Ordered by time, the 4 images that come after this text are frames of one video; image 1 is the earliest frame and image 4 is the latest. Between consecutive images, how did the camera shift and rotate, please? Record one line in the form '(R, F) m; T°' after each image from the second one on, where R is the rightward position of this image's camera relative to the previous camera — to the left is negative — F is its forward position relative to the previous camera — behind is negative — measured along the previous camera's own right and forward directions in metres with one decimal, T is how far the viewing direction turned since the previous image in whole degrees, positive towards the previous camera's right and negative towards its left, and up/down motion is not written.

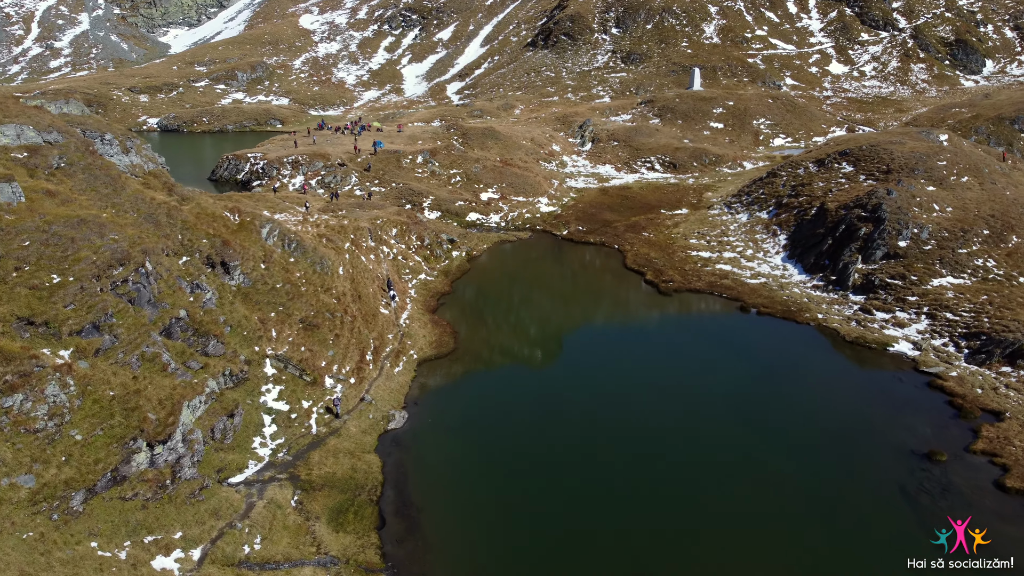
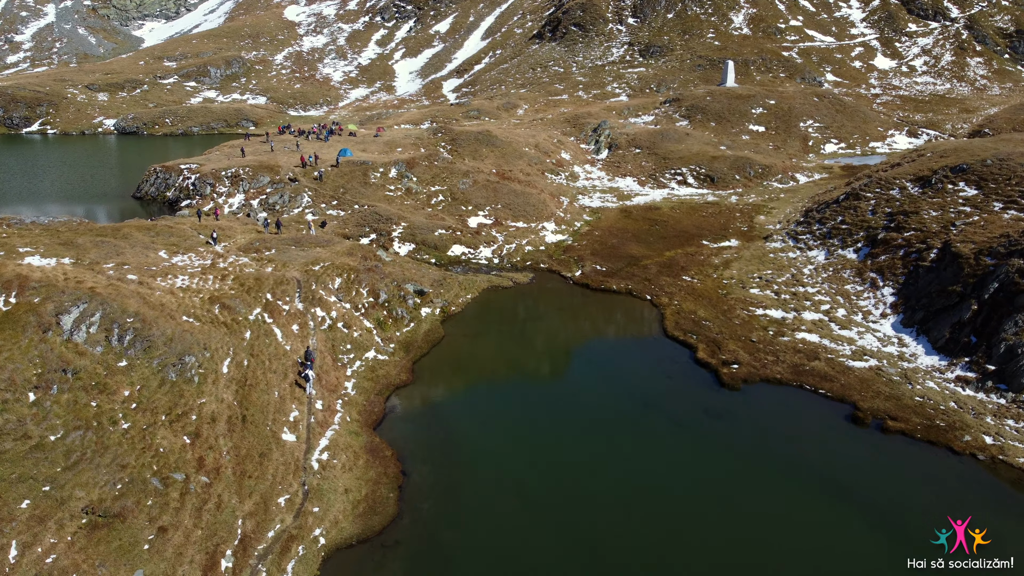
(+0.8, +15.6) m; -1°
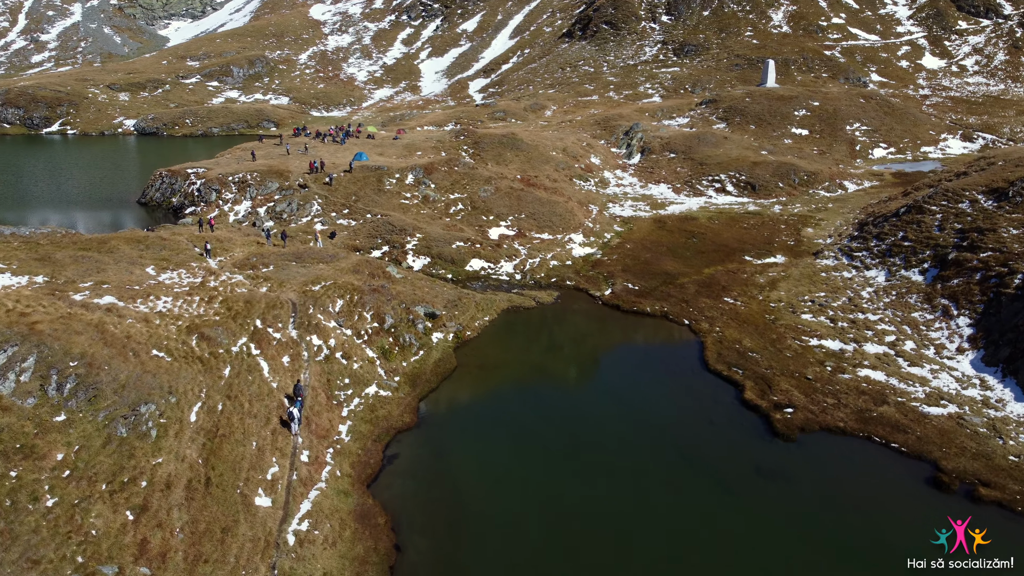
(+0.3, +4.2) m; -2°
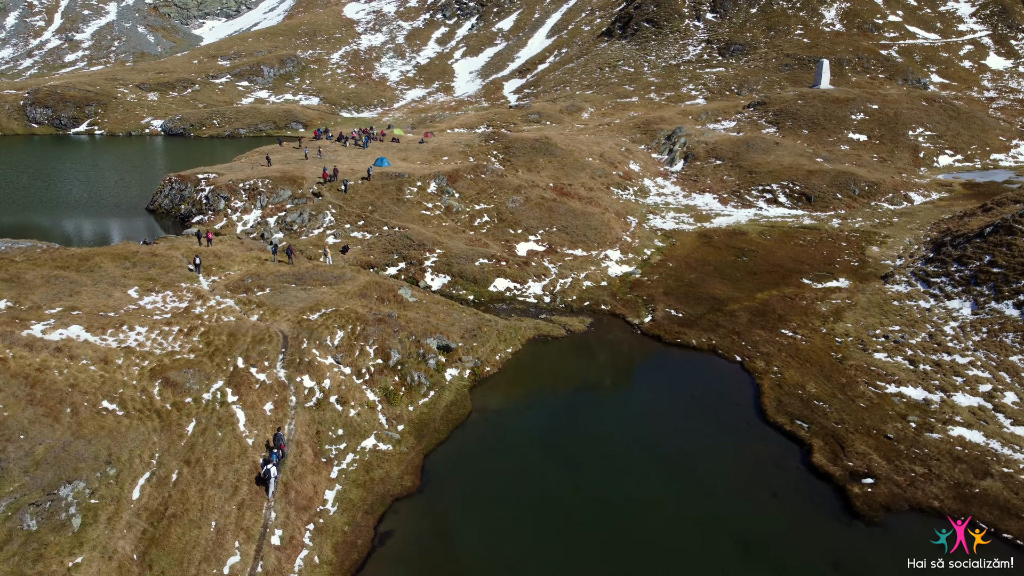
(+0.4, +4.6) m; -3°
